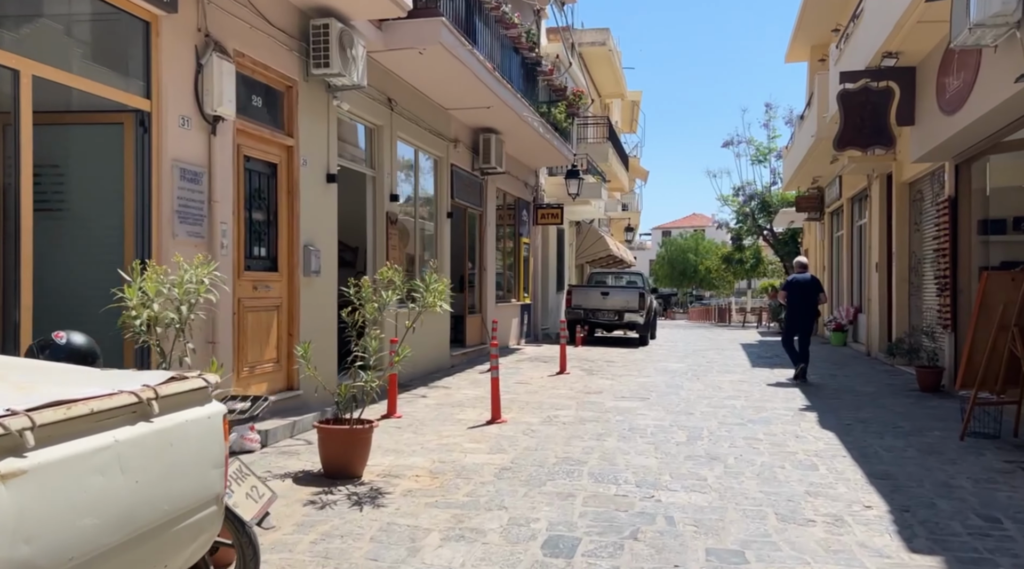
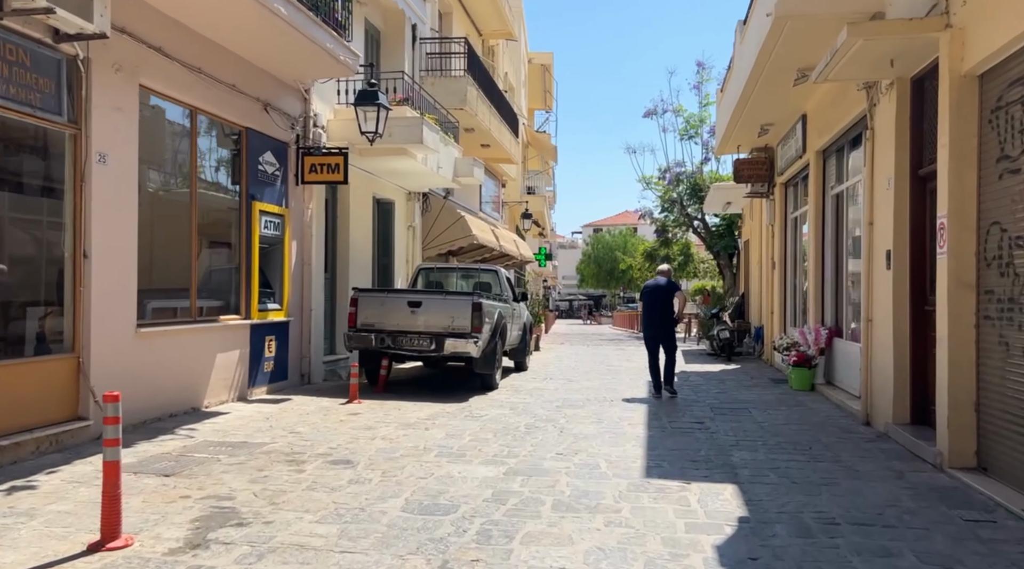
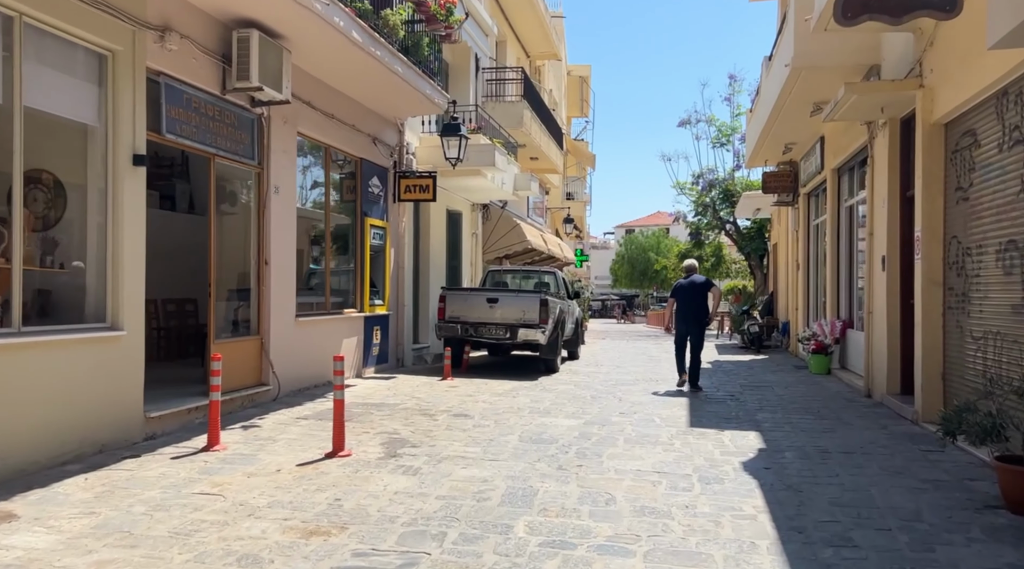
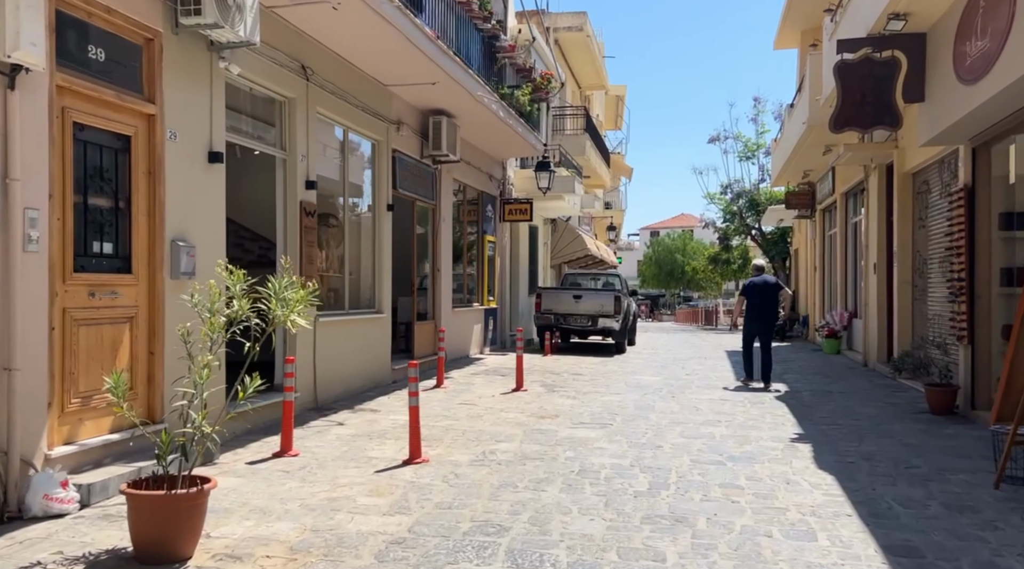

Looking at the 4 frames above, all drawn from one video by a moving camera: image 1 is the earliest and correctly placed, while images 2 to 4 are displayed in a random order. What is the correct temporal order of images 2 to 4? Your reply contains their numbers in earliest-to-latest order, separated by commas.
4, 3, 2
